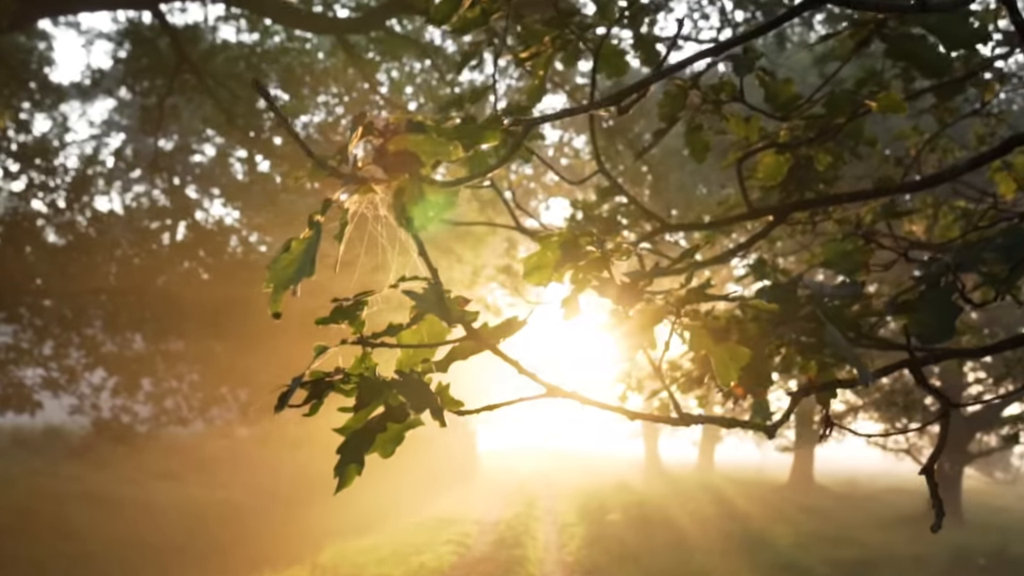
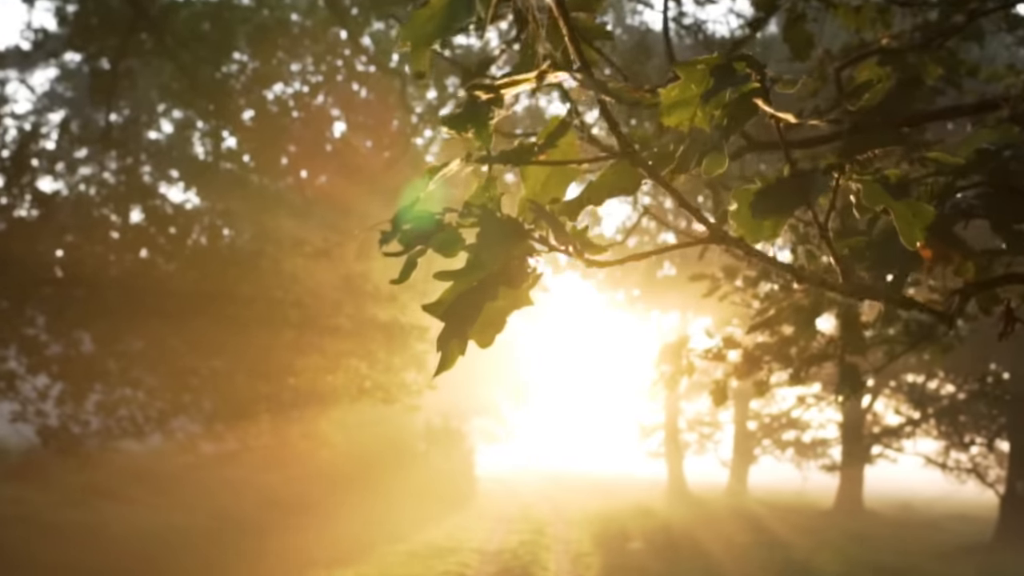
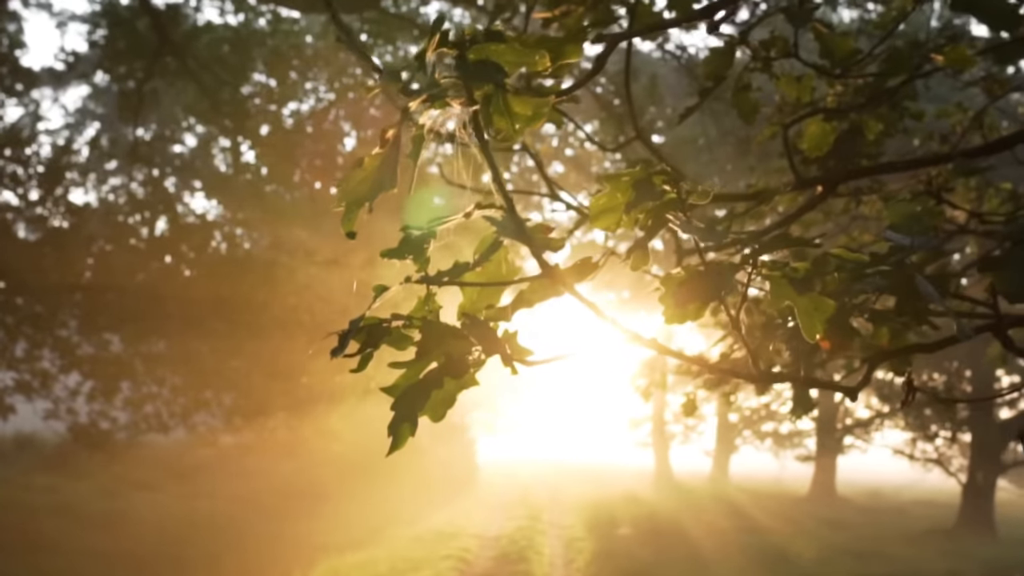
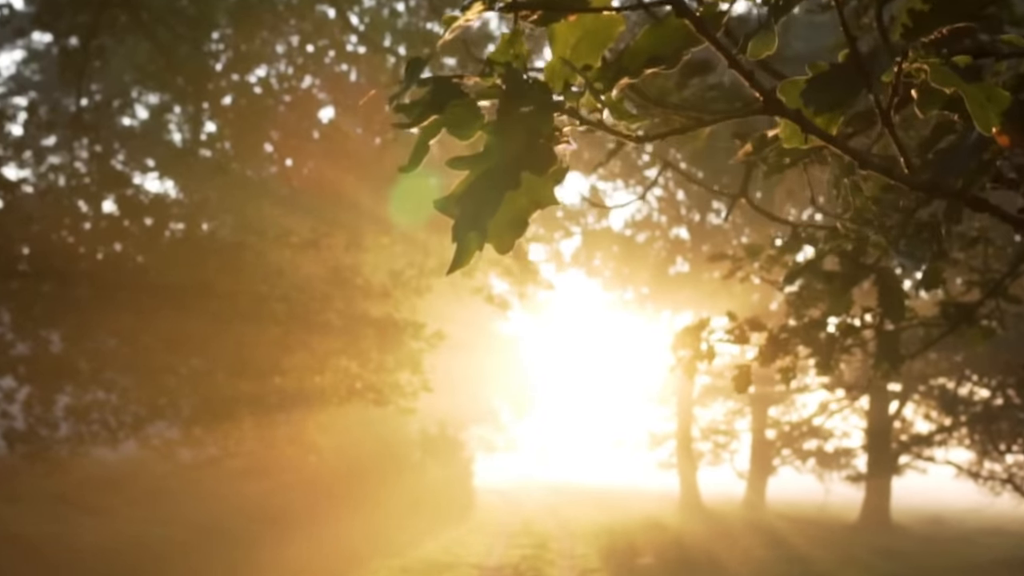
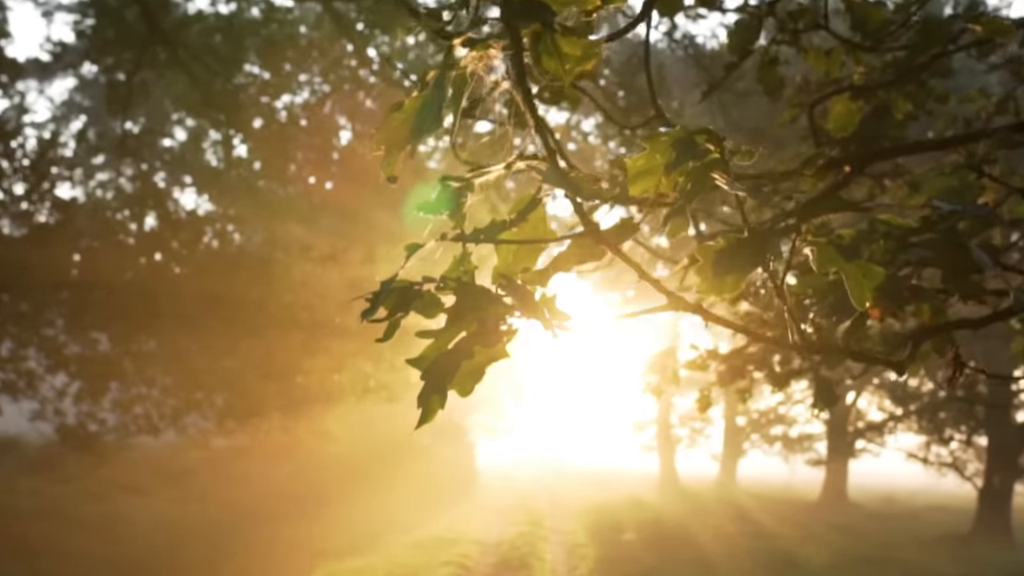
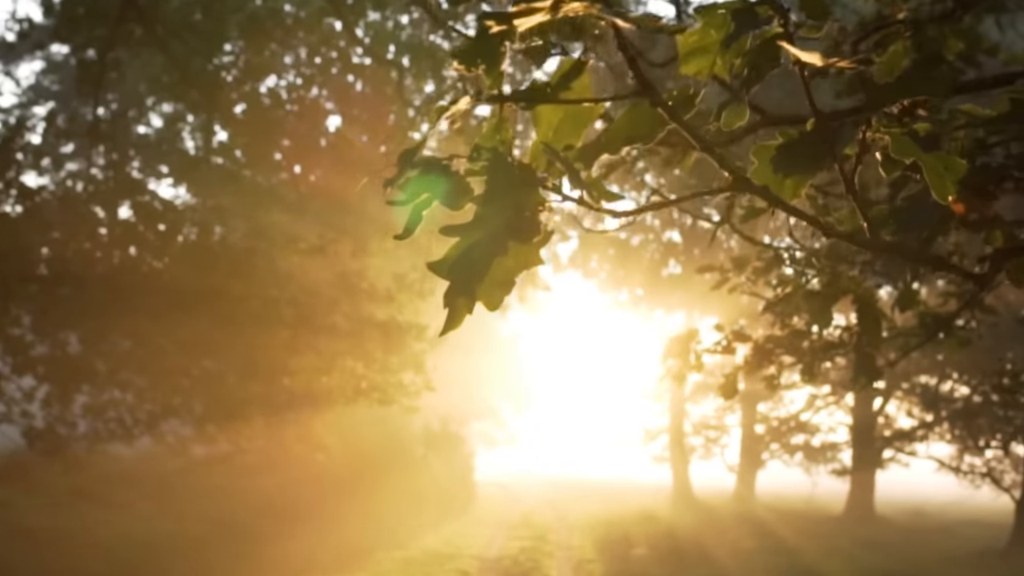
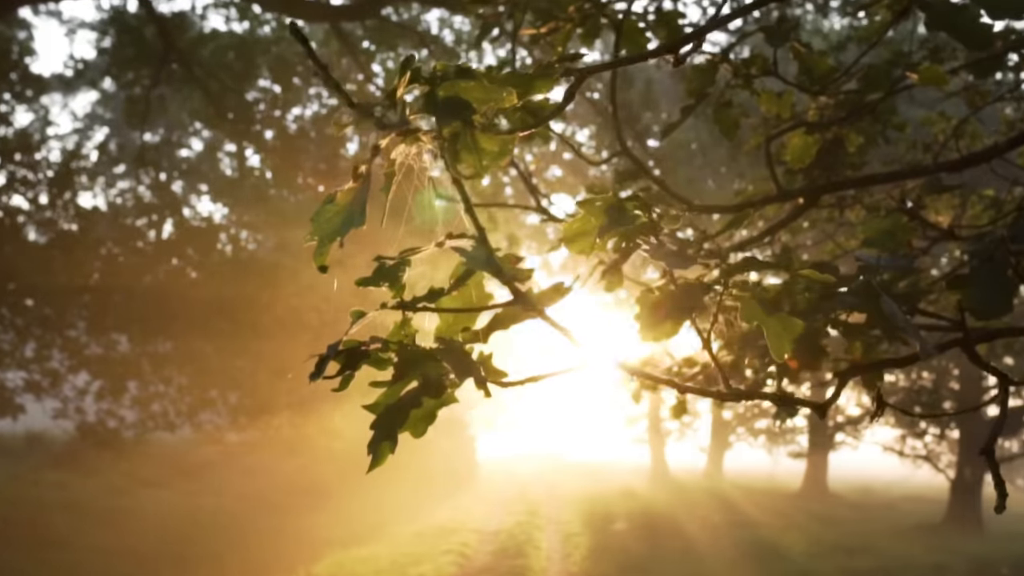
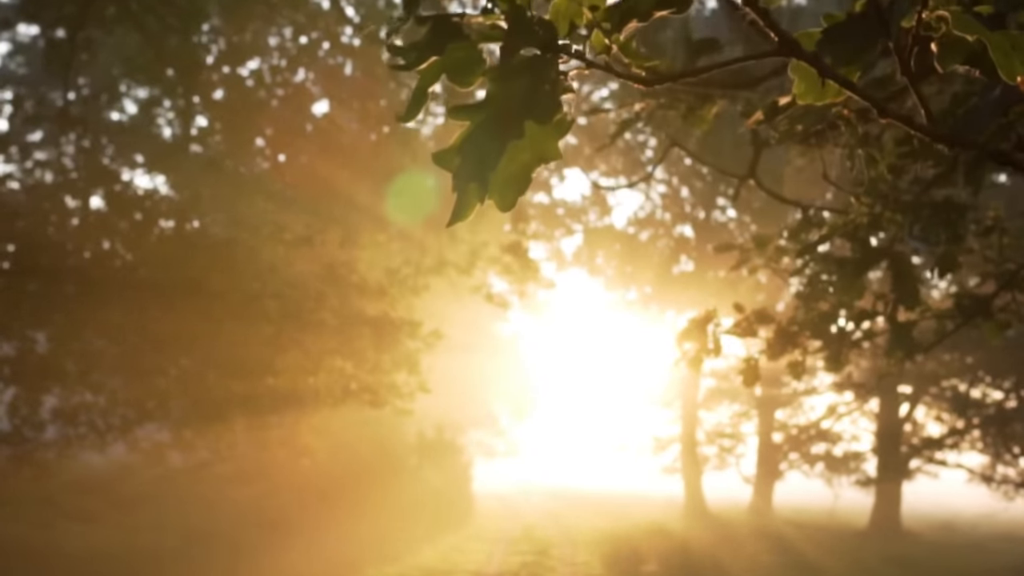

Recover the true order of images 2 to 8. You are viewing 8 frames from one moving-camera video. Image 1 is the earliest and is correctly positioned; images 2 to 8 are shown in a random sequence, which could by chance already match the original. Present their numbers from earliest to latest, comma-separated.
7, 3, 5, 2, 6, 4, 8
